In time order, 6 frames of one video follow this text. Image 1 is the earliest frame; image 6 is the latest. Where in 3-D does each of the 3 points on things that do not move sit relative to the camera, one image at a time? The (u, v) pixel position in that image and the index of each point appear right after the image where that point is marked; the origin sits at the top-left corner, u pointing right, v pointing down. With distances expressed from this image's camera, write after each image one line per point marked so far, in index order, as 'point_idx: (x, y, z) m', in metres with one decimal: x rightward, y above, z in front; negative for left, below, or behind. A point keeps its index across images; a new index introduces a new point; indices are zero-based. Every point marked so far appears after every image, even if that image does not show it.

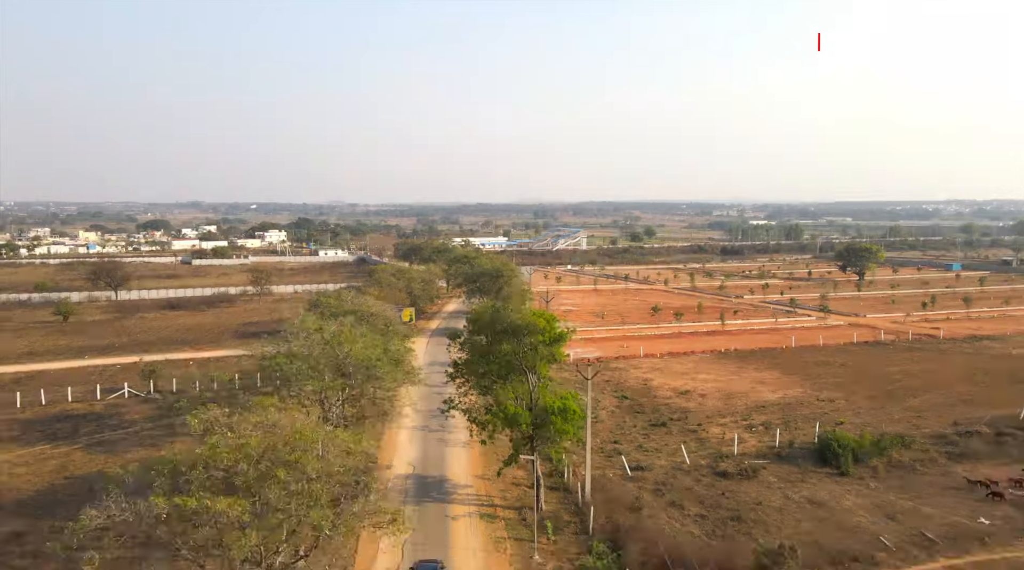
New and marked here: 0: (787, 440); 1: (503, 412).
0: (+6.6, -3.7, +19.9) m
1: (-0.1, -2.3, +15.1) m
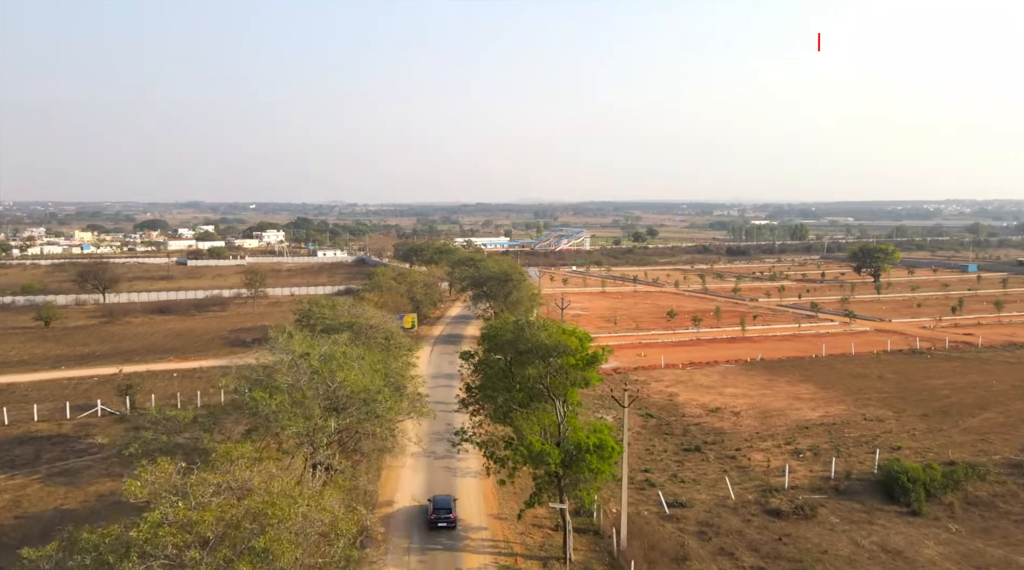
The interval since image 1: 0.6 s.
0: (+7.0, -3.9, +17.5) m
1: (+0.2, -2.5, +12.7) m
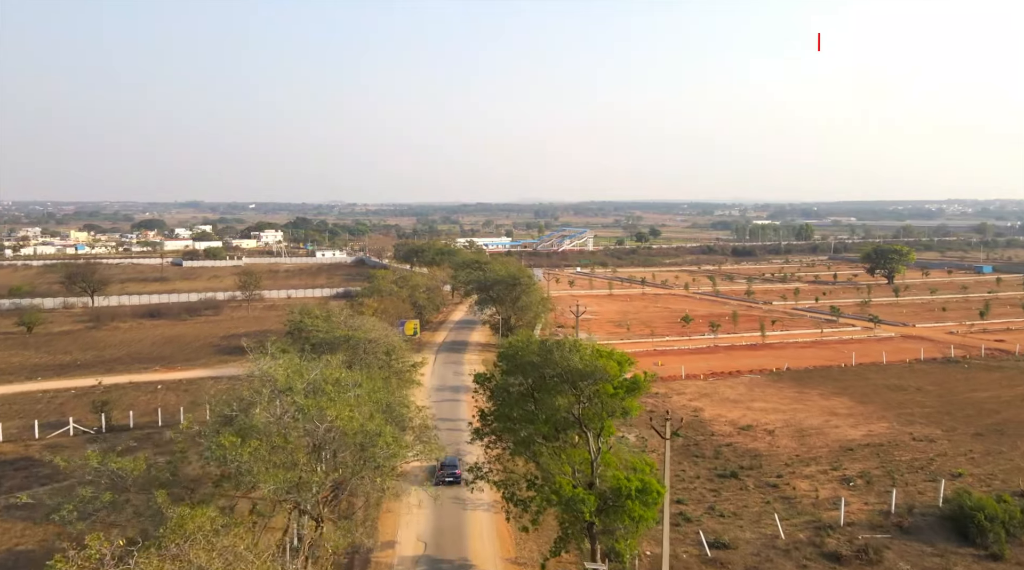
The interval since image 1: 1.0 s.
0: (+7.3, -4.1, +15.5) m
1: (+0.6, -2.7, +10.7) m
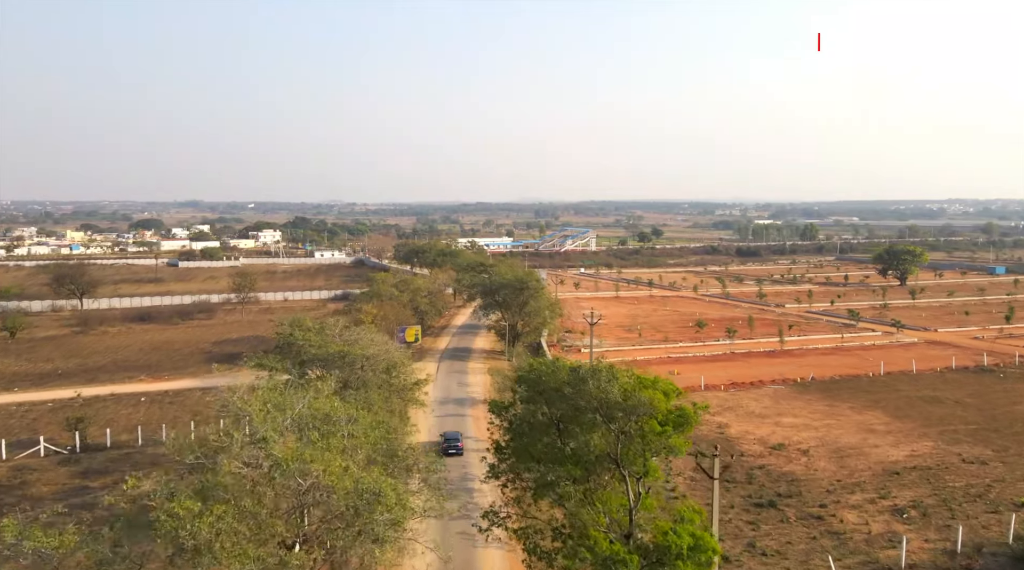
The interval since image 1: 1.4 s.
0: (+7.6, -4.2, +13.8) m
1: (+0.8, -2.8, +9.0) m
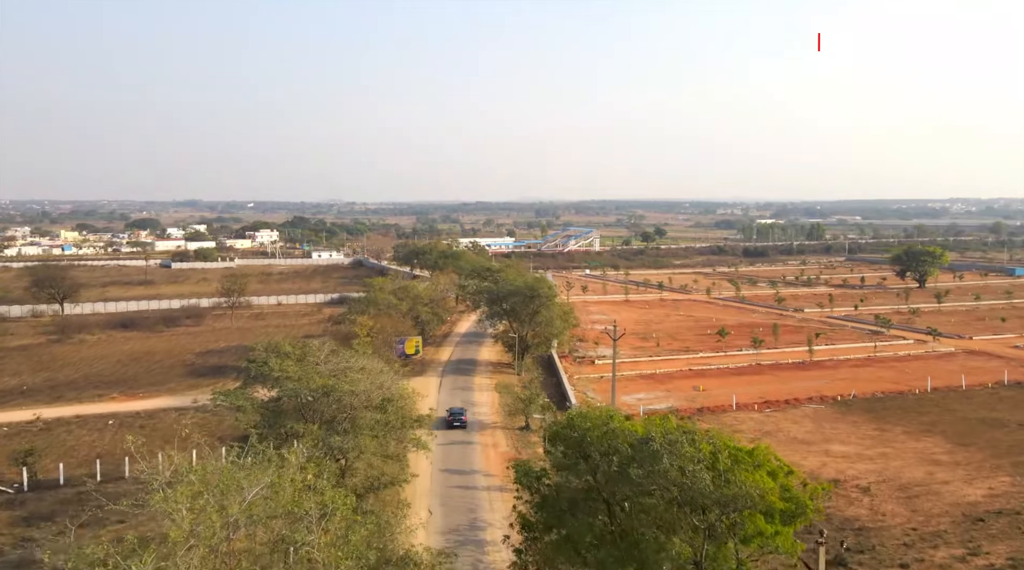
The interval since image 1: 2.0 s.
0: (+7.9, -4.5, +11.2) m
1: (+1.1, -3.1, +6.4) m
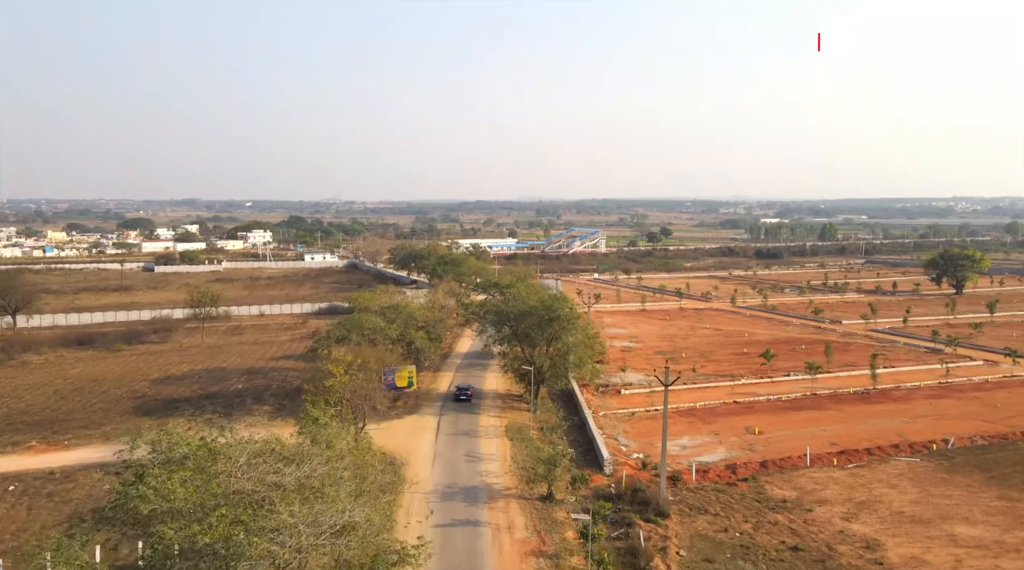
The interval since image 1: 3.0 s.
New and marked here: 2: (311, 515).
0: (+8.2, -5.0, +6.3) m
1: (+1.5, -3.6, +1.5) m
2: (-1.8, -1.9, +8.3) m
